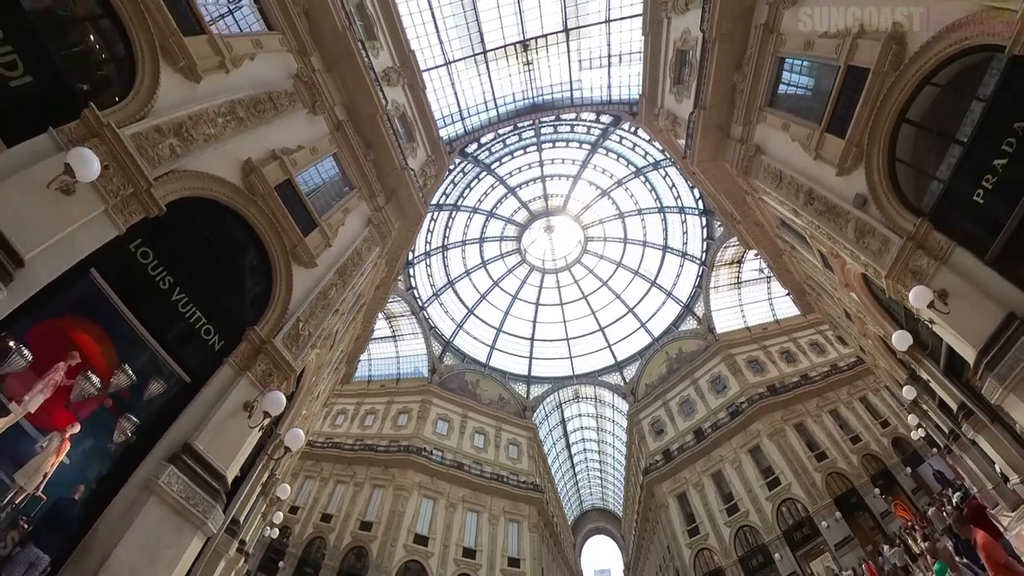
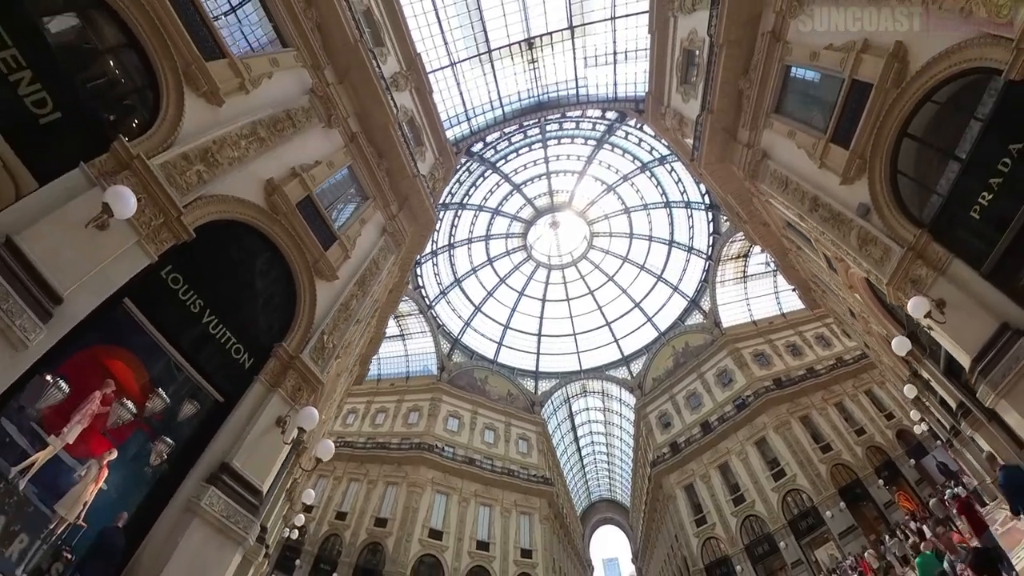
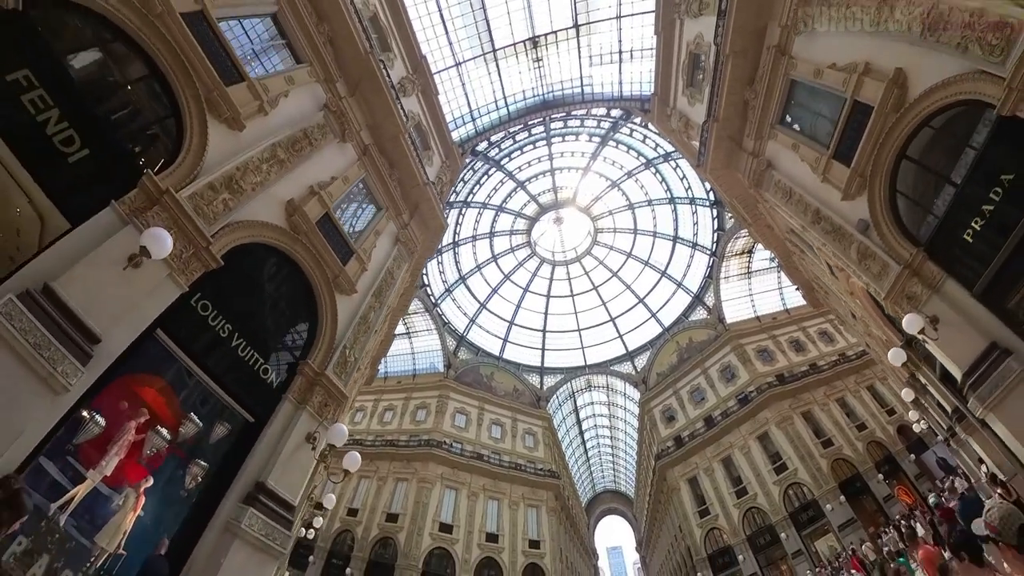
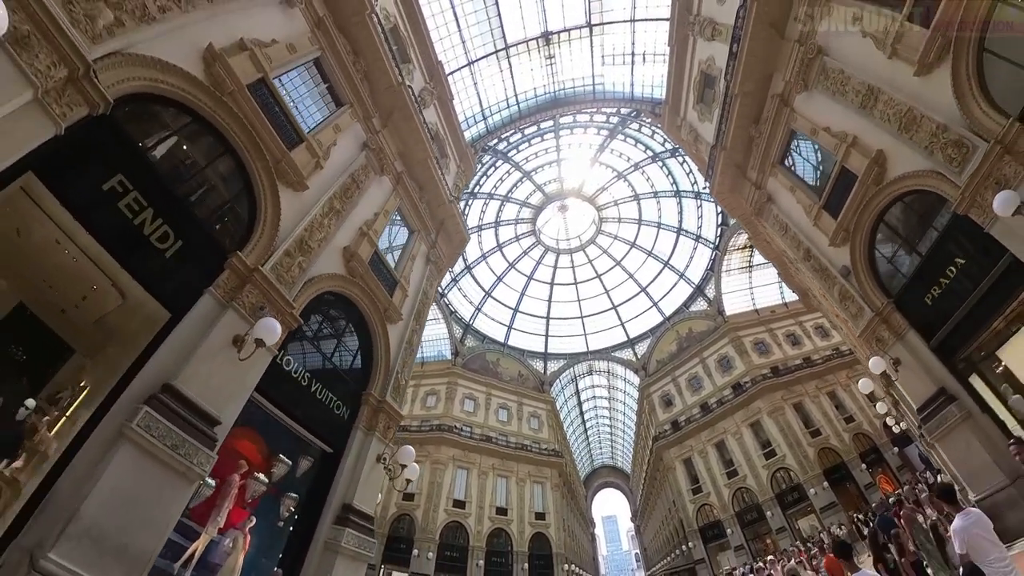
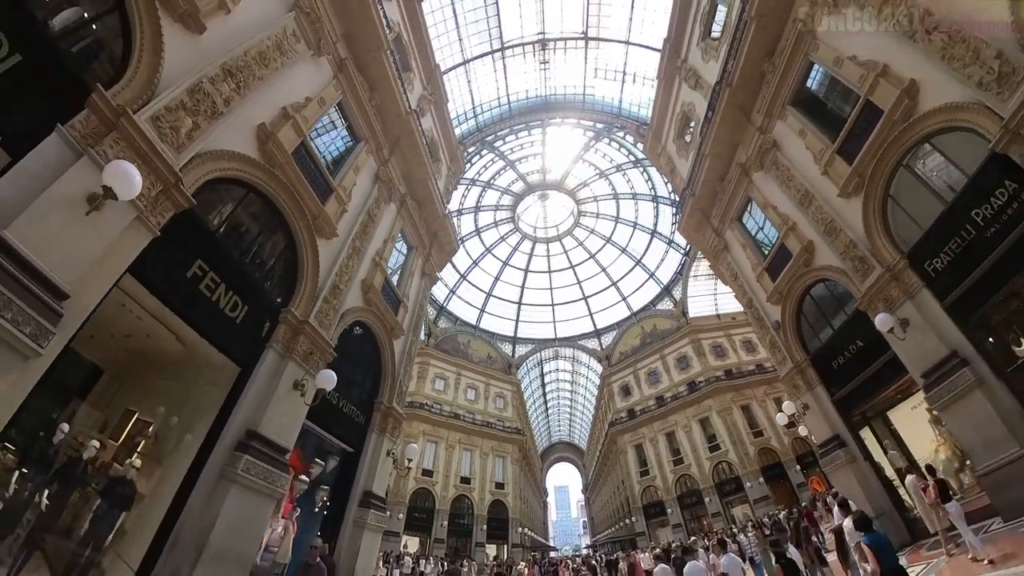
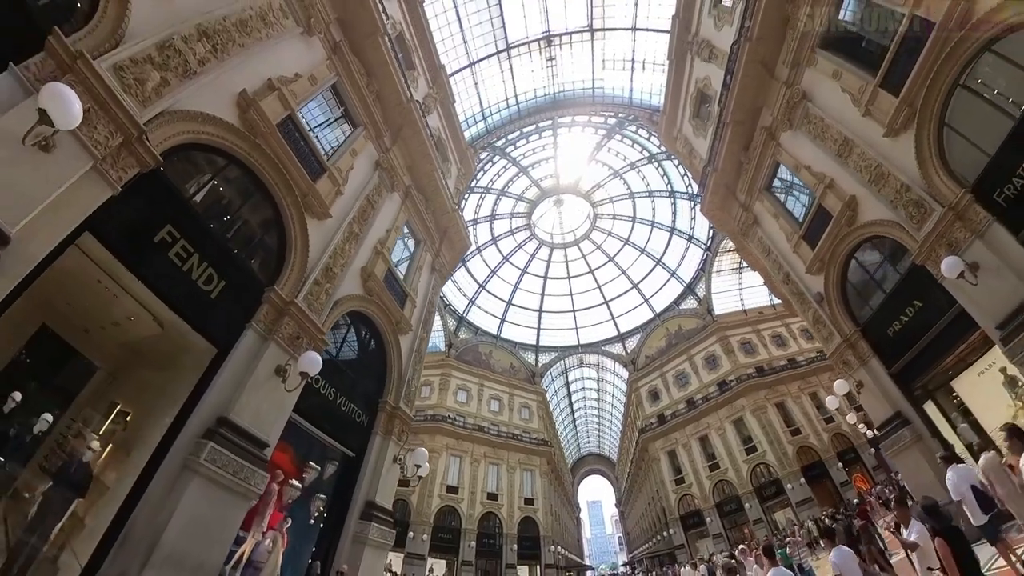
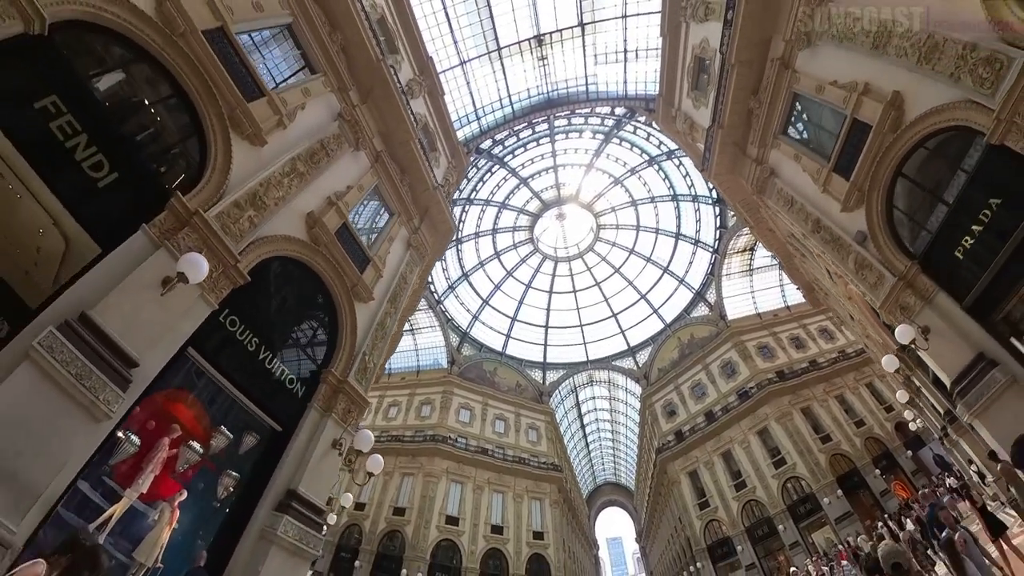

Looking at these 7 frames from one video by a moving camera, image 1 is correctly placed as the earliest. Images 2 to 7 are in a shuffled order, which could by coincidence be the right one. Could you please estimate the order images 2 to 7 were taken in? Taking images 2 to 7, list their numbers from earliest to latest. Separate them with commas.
2, 3, 7, 4, 6, 5
